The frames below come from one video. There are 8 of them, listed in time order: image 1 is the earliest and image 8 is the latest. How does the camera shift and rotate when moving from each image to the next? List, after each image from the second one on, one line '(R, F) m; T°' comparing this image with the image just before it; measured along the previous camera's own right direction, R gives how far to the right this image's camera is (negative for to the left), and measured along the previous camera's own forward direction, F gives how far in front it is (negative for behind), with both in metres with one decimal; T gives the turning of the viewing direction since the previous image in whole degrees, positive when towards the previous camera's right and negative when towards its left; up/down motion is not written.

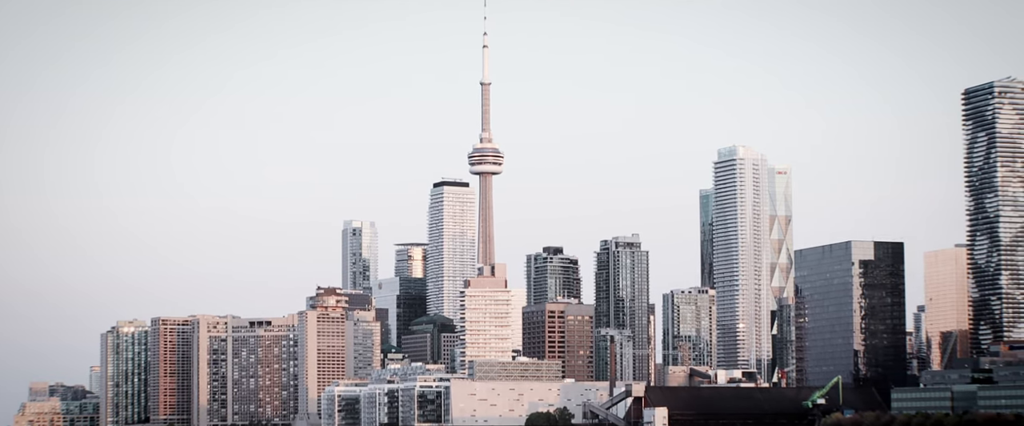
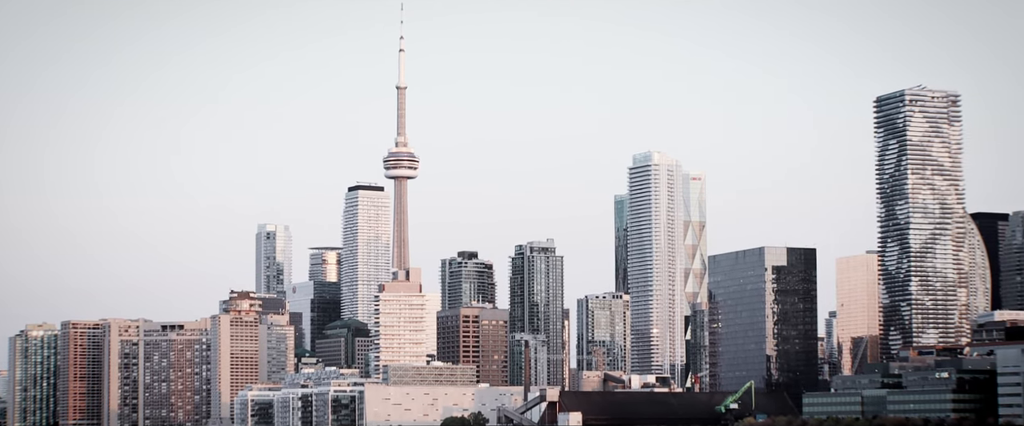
(-0.6, +0.4) m; +4°
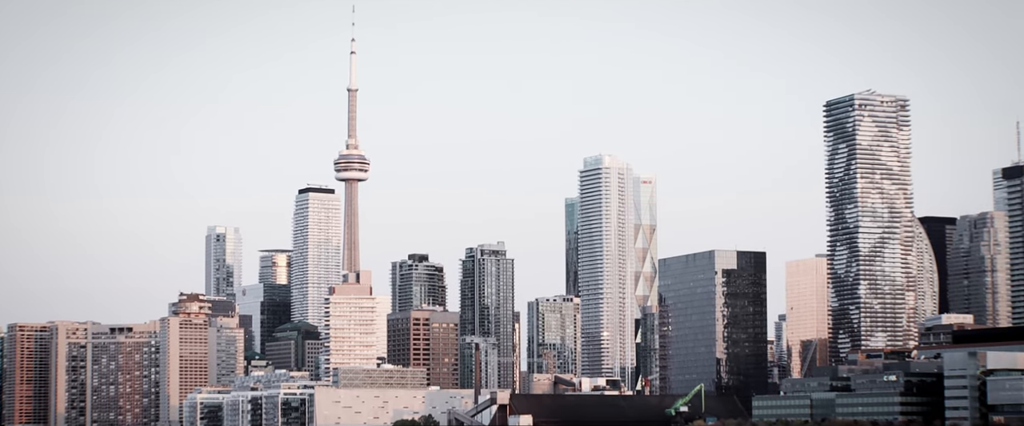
(-0.1, +1.0) m; +2°
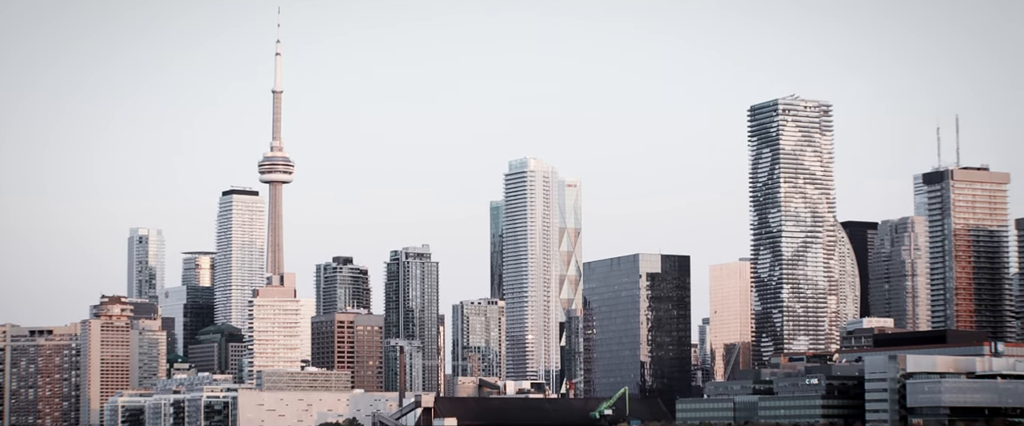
(+0.1, +2.0) m; +3°
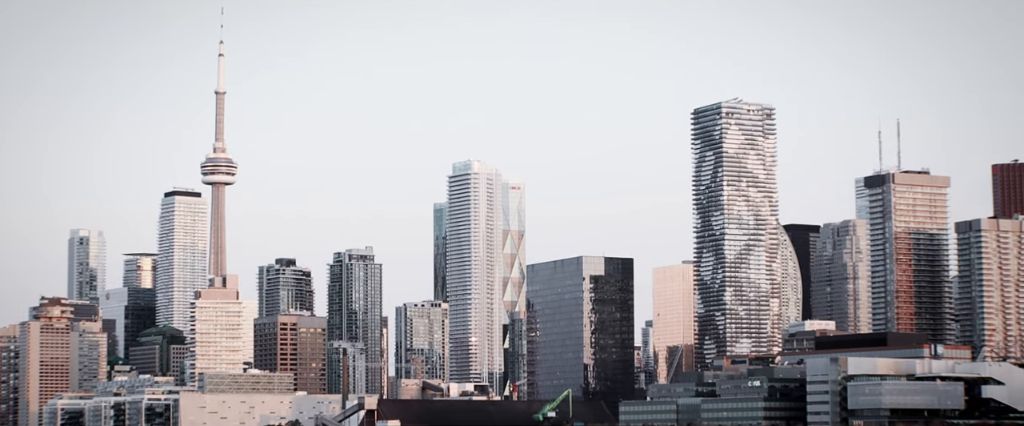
(+0.1, +1.4) m; +2°
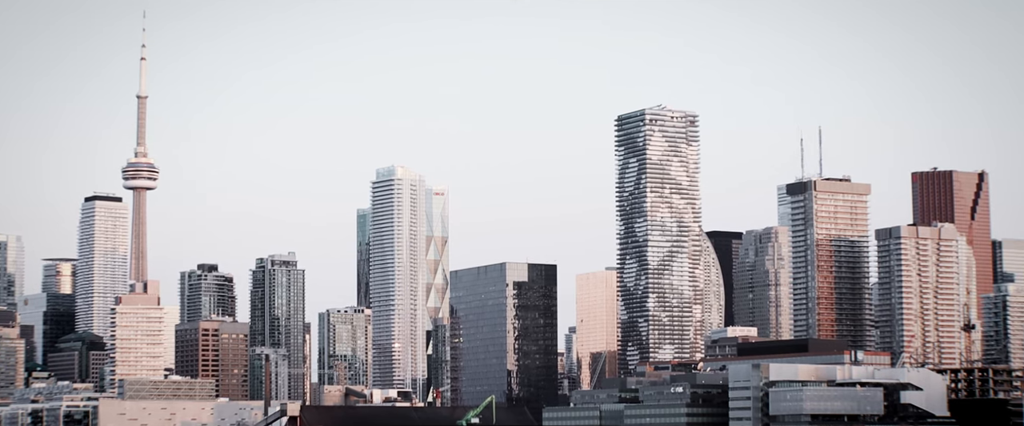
(+0.1, +1.9) m; +3°
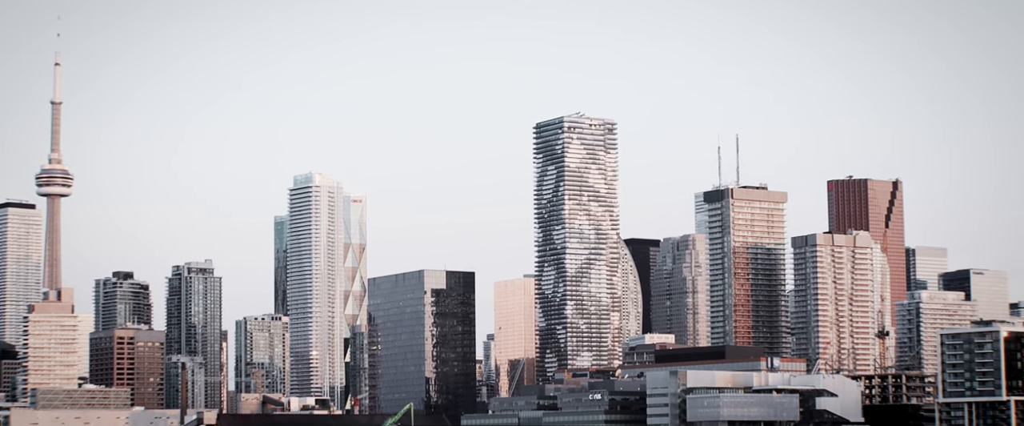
(+0.3, +2.0) m; +4°
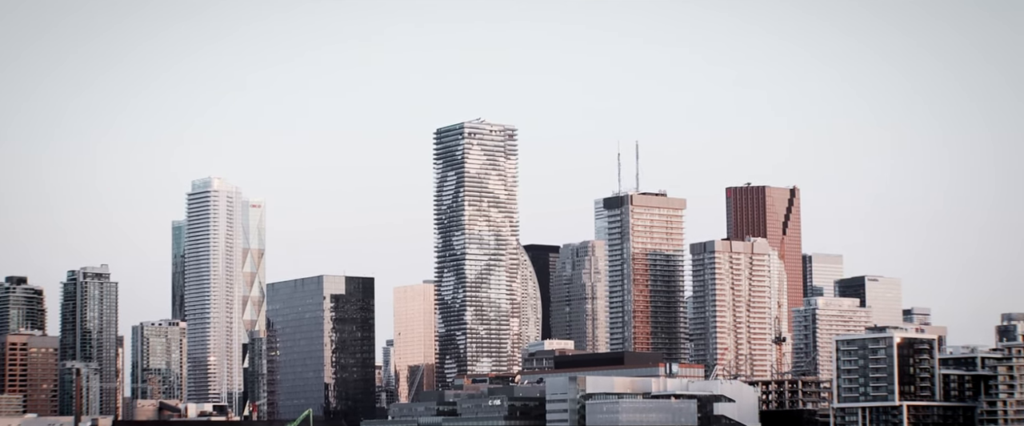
(+0.5, +2.3) m; +4°
